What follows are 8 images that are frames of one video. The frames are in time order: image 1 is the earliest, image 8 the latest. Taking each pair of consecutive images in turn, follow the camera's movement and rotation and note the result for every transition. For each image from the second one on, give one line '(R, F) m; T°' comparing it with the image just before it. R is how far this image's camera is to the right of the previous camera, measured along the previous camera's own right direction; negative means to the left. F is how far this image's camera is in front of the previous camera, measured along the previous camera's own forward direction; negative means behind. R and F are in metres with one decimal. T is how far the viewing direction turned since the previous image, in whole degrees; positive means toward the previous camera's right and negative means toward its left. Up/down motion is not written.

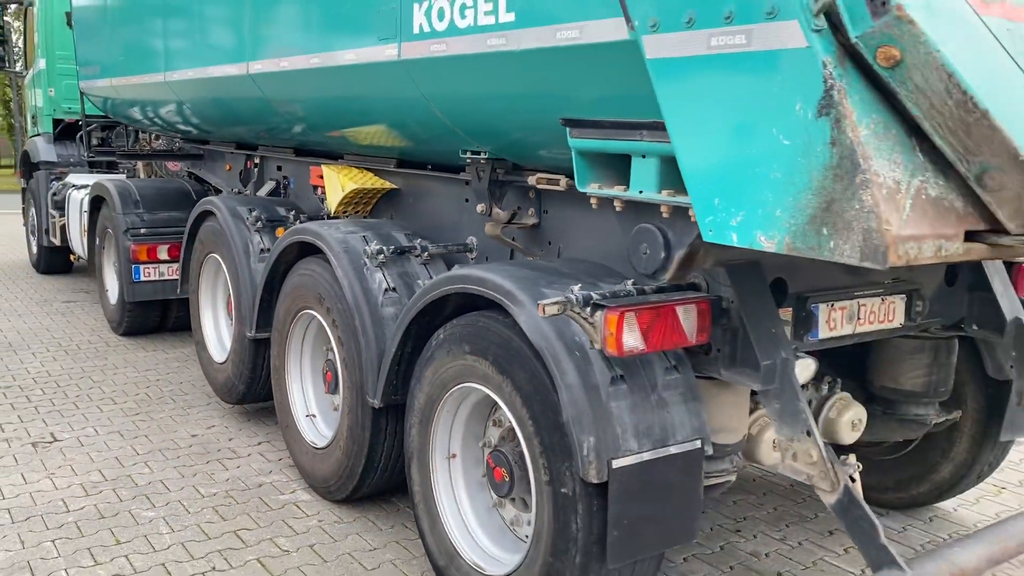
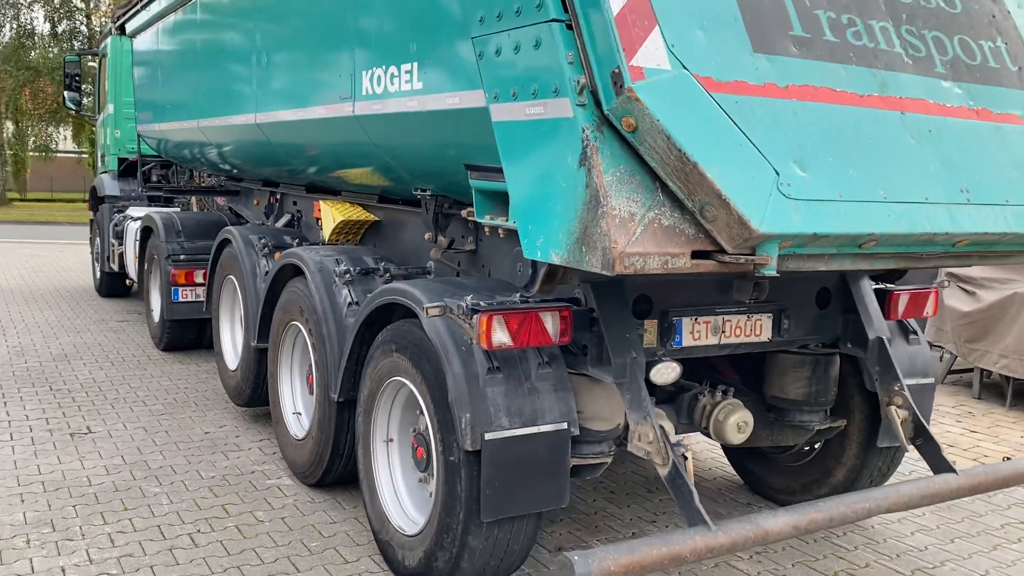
(+0.5, -0.6) m; -4°
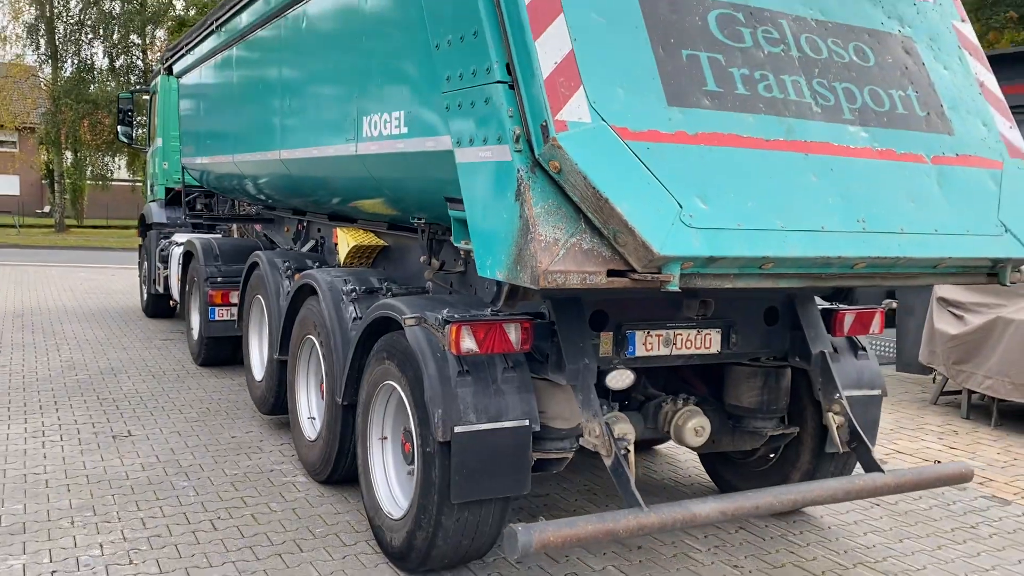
(+0.3, -0.5) m; -3°
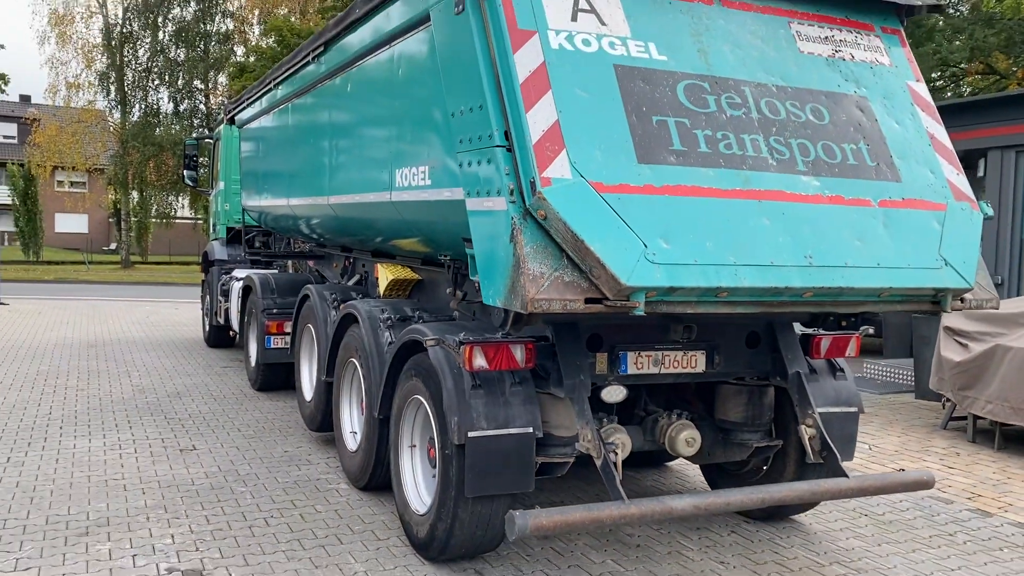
(+0.2, -0.6) m; -3°
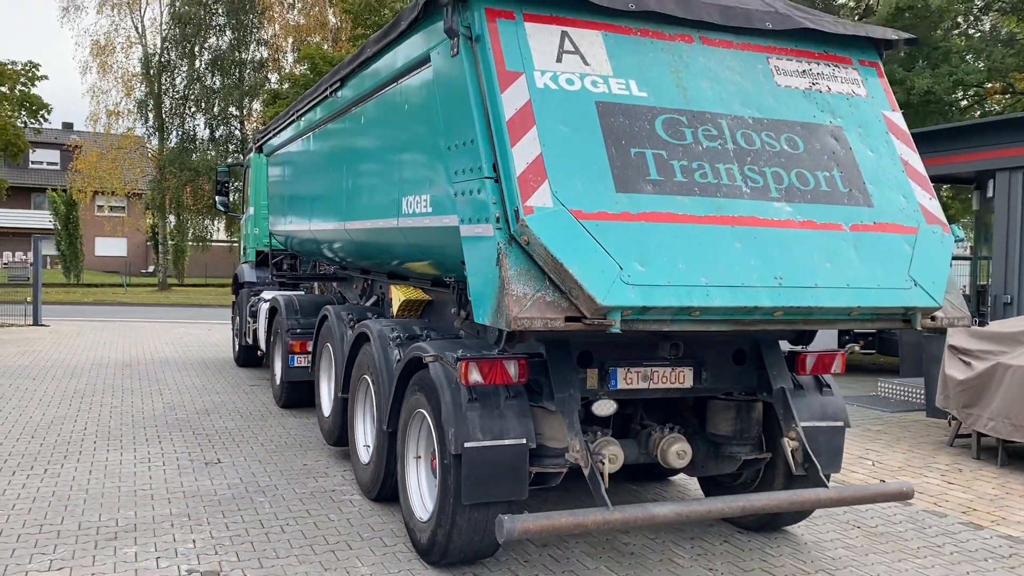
(+0.2, -0.3) m; -2°
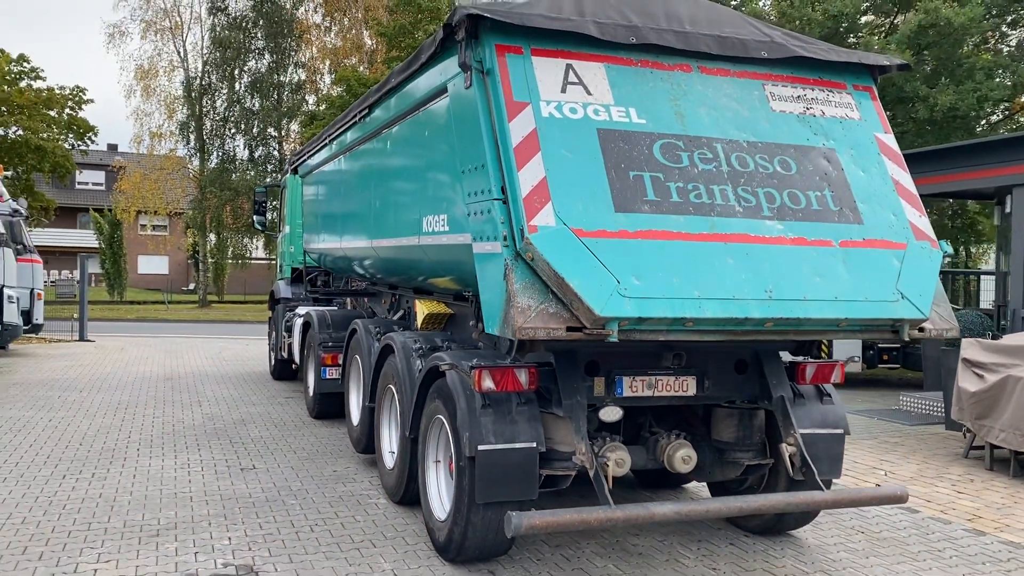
(+0.1, -0.3) m; -2°
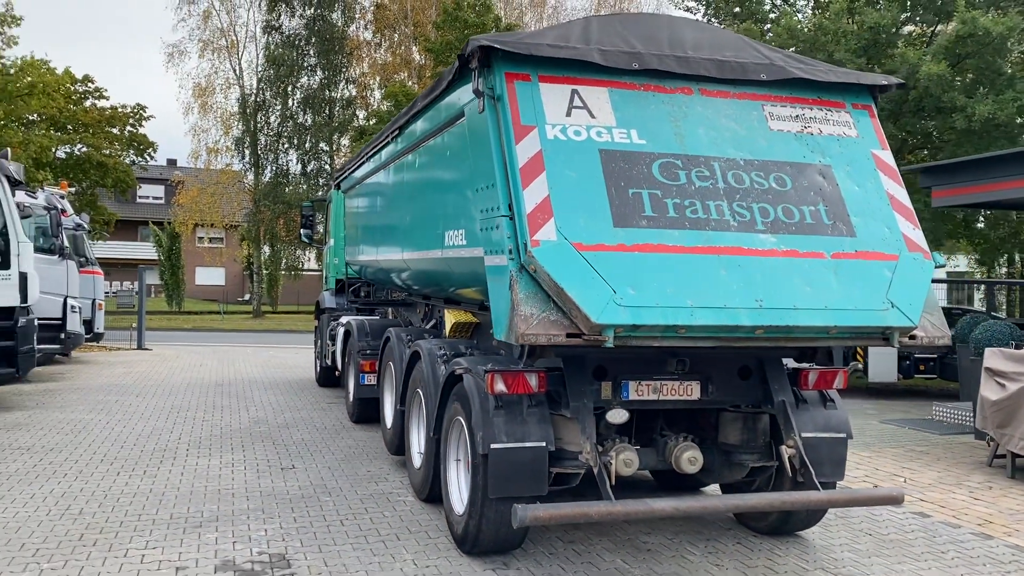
(+0.2, -0.3) m; -3°
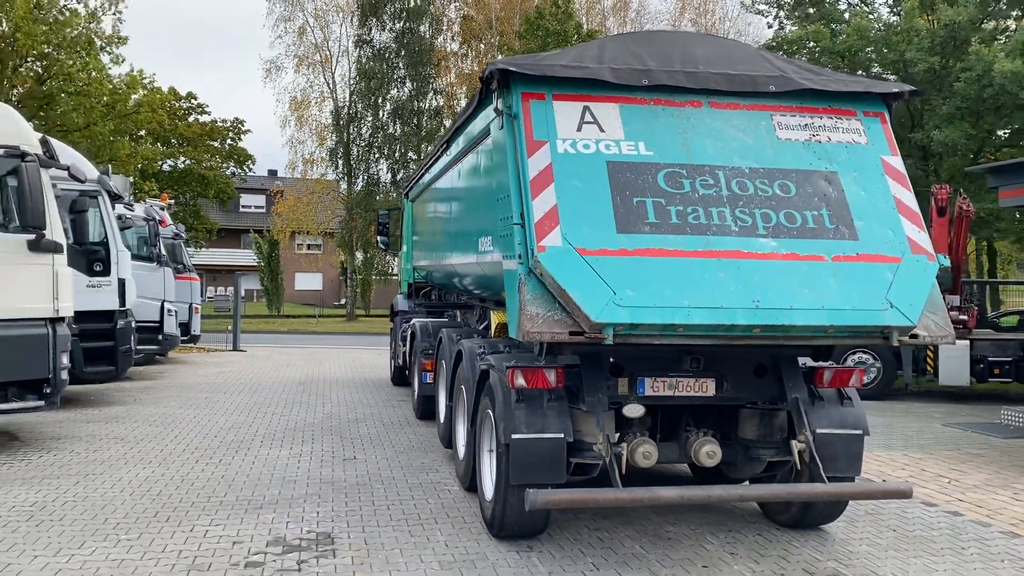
(+0.5, -0.4) m; -6°
